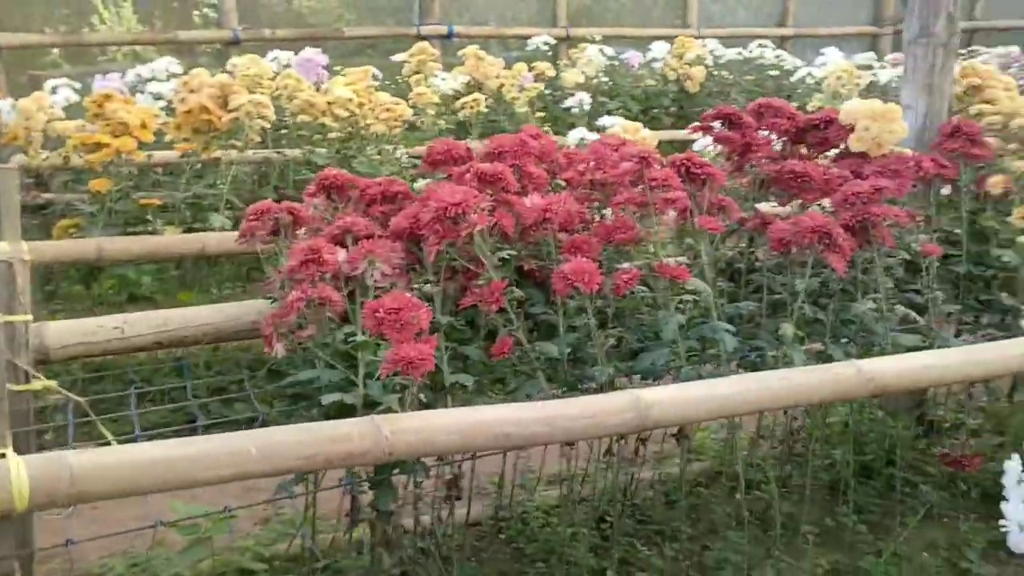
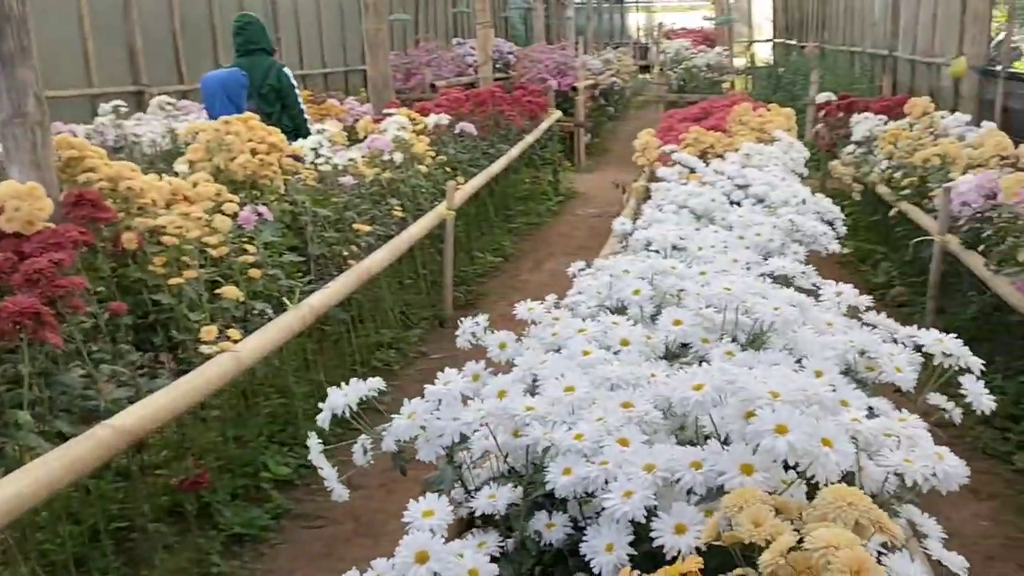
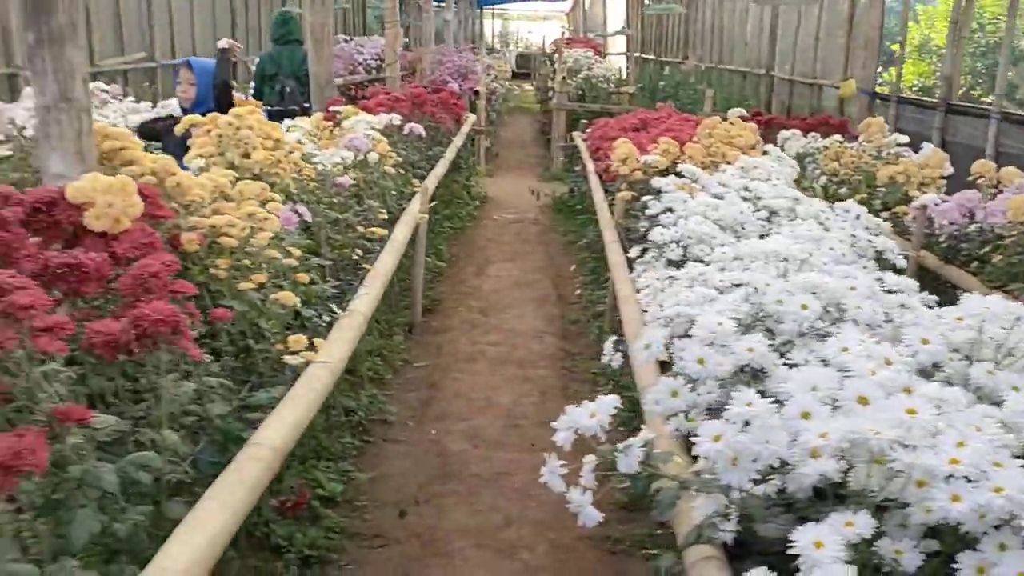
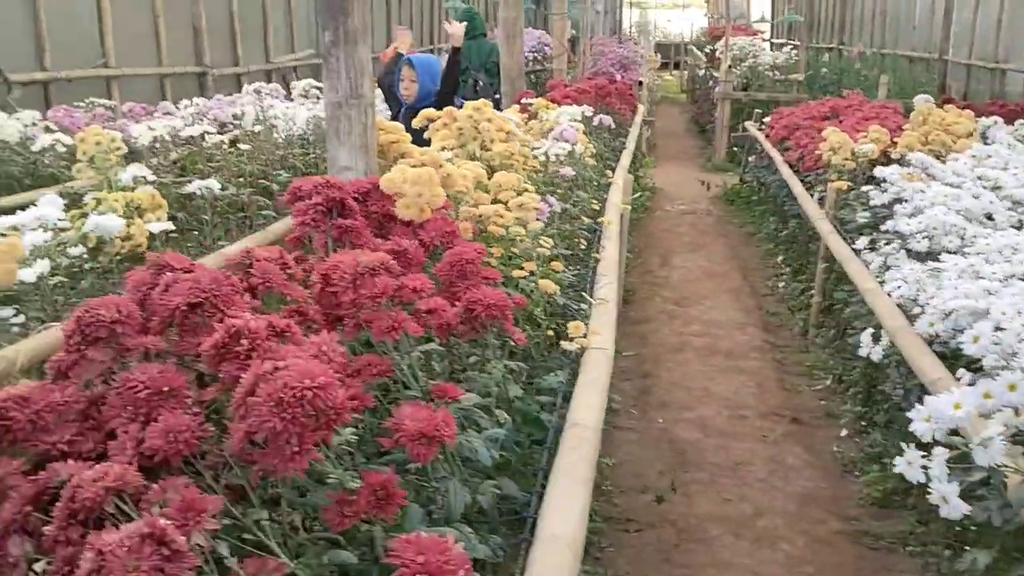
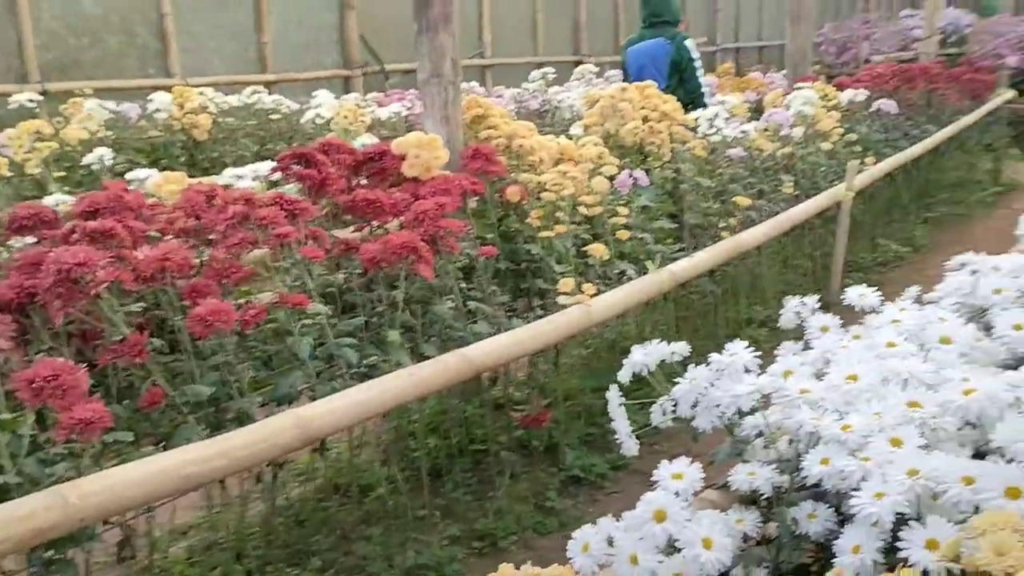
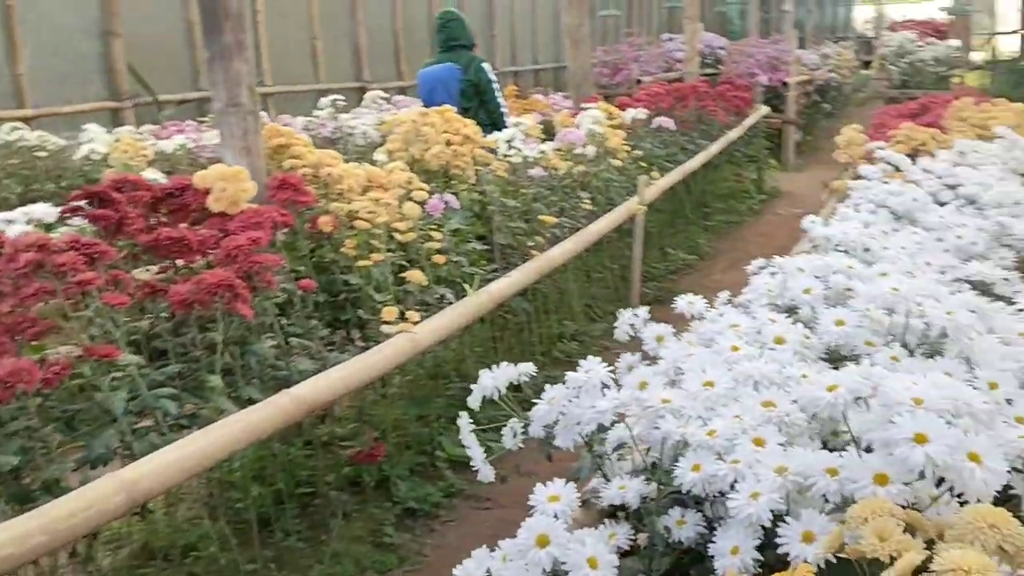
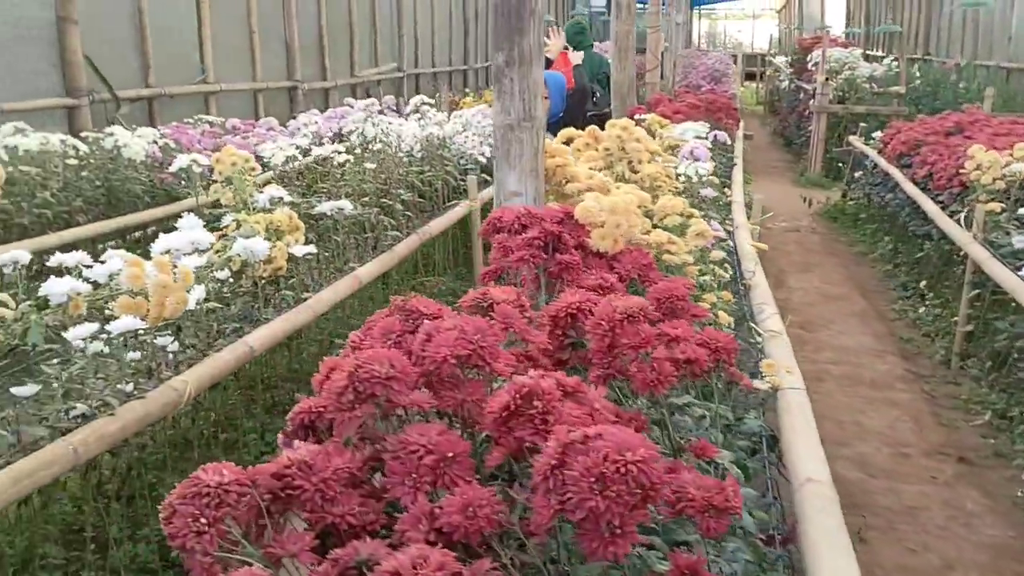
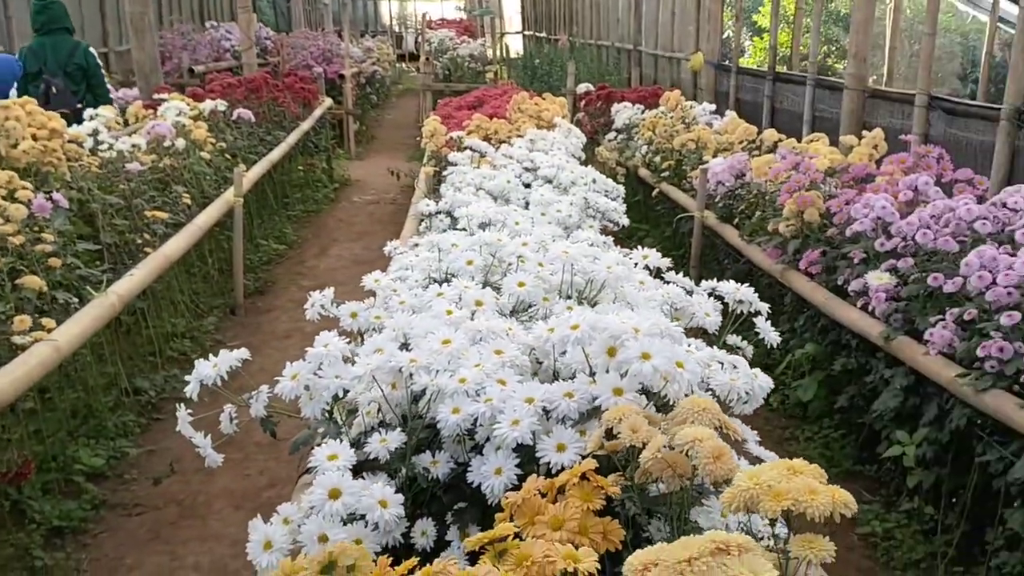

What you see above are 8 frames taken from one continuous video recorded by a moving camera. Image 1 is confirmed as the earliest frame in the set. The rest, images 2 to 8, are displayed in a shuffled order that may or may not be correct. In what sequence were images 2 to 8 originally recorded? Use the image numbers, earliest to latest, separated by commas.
5, 6, 2, 8, 3, 4, 7
